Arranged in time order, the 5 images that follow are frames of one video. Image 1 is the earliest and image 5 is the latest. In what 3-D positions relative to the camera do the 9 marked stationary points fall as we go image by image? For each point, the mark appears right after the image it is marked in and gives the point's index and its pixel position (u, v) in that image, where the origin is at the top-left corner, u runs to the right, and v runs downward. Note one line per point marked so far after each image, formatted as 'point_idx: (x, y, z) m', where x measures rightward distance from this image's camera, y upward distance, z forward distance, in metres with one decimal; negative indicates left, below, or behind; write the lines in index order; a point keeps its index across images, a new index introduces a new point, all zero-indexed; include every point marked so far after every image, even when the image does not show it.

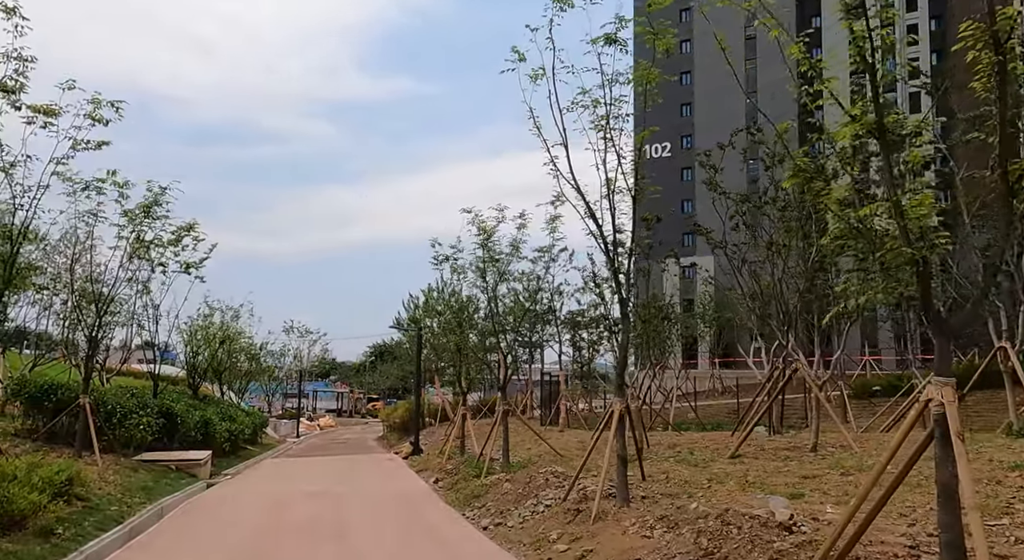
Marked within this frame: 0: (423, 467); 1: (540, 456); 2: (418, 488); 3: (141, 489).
0: (-1.9, -3.9, +17.3) m
1: (+0.5, -3.0, +13.9) m
2: (-1.6, -3.5, +13.9) m
3: (-5.5, -3.1, +12.3) m
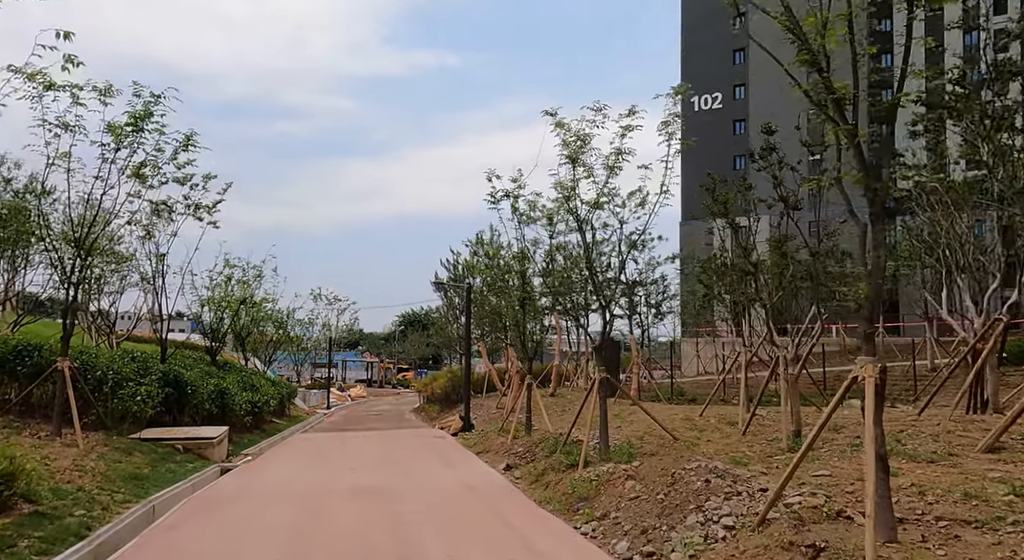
0: (-0.5, -2.9, +14.3) m
1: (+1.7, -2.1, +10.7) m
2: (-0.3, -2.6, +10.8) m
3: (-4.3, -2.2, +9.3) m
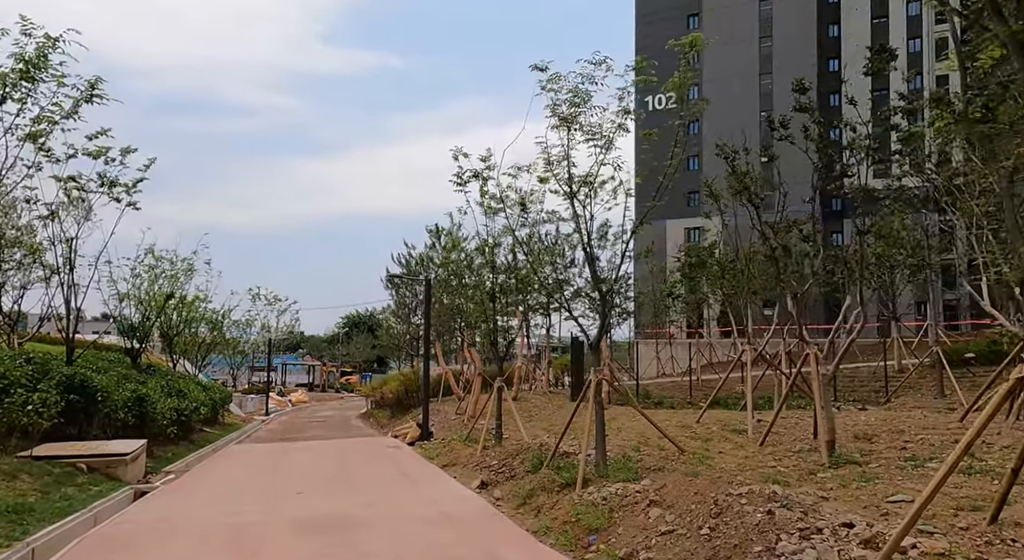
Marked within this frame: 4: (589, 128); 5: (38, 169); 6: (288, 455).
0: (-1.0, -2.7, +12.6) m
1: (+1.5, -1.9, +9.2) m
2: (-0.6, -2.4, +9.1) m
3: (-4.5, -2.1, +7.4) m
4: (+0.8, +1.5, +8.2) m
5: (-6.5, +1.6, +11.6) m
6: (-4.2, -3.2, +15.4) m
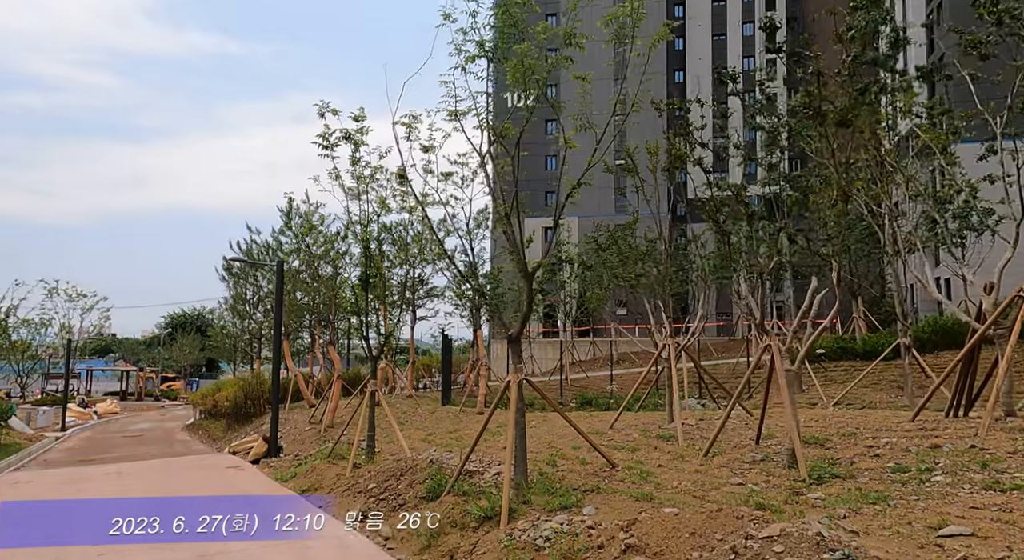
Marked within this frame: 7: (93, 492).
0: (-2.6, -2.5, +10.5) m
1: (+0.5, -1.7, +7.6) m
2: (-1.5, -2.2, +7.1) m
3: (-5.0, -1.8, +4.7) m
4: (0.0, +1.7, +6.5) m
5: (-7.8, +1.8, +8.4) m
6: (-6.3, -3.0, +12.6) m
7: (-5.7, -2.9, +11.6) m
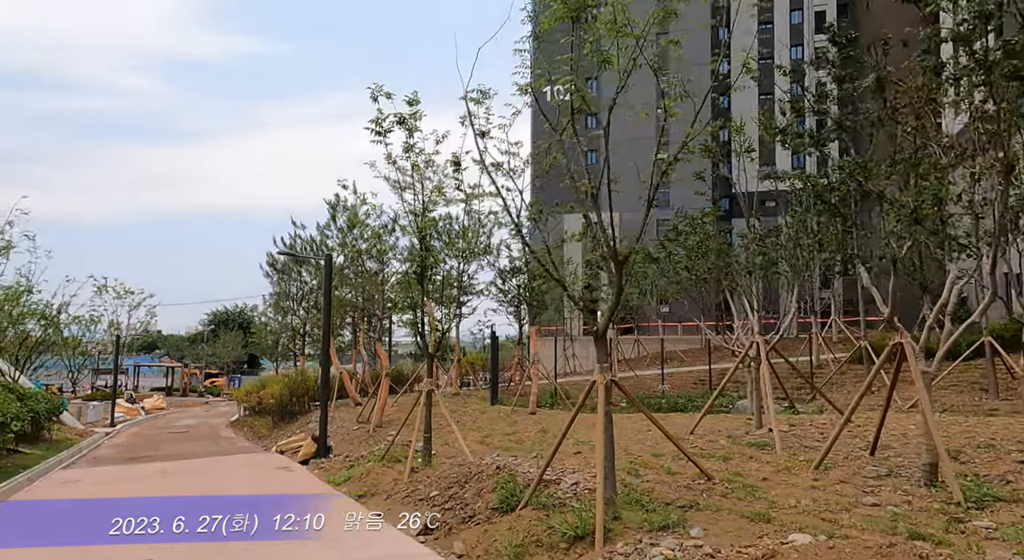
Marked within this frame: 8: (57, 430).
0: (-1.8, -2.4, +9.8) m
1: (+1.2, -1.6, +6.7) m
2: (-0.9, -2.1, +6.4) m
3: (-4.4, -1.7, +4.1) m
4: (+0.6, +1.8, +5.6) m
5: (-7.1, +1.9, +7.9) m
6: (-5.3, -2.9, +12.0) m
7: (-4.9, -2.8, +11.0) m
8: (-10.8, -3.6, +20.0) m
